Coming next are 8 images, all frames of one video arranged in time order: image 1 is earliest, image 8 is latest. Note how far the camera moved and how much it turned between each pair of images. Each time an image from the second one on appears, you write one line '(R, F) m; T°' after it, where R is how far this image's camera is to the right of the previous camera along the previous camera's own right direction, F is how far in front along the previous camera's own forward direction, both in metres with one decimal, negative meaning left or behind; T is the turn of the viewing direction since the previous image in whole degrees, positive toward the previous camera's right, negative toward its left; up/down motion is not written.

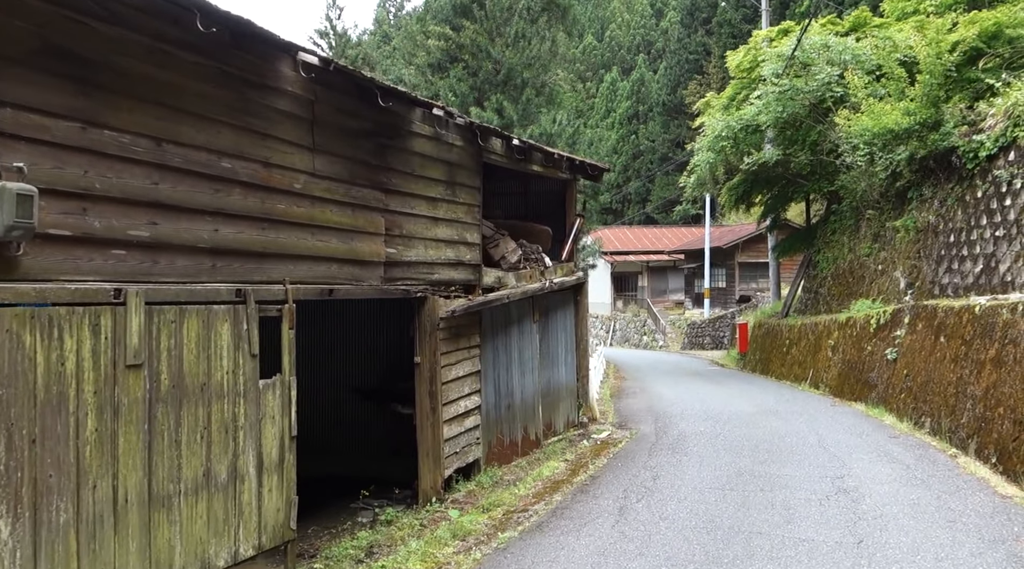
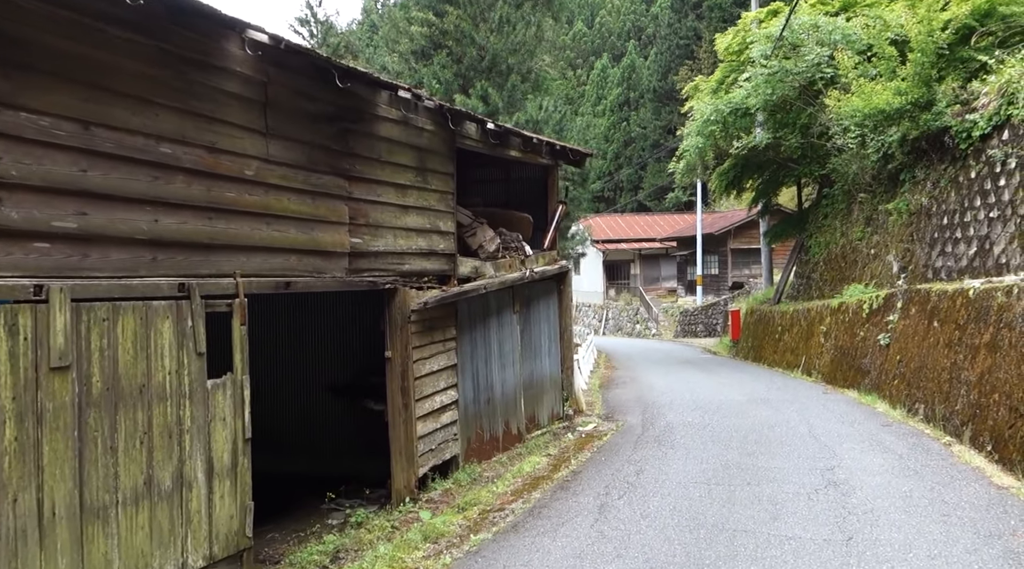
(+0.2, +0.4) m; 0°
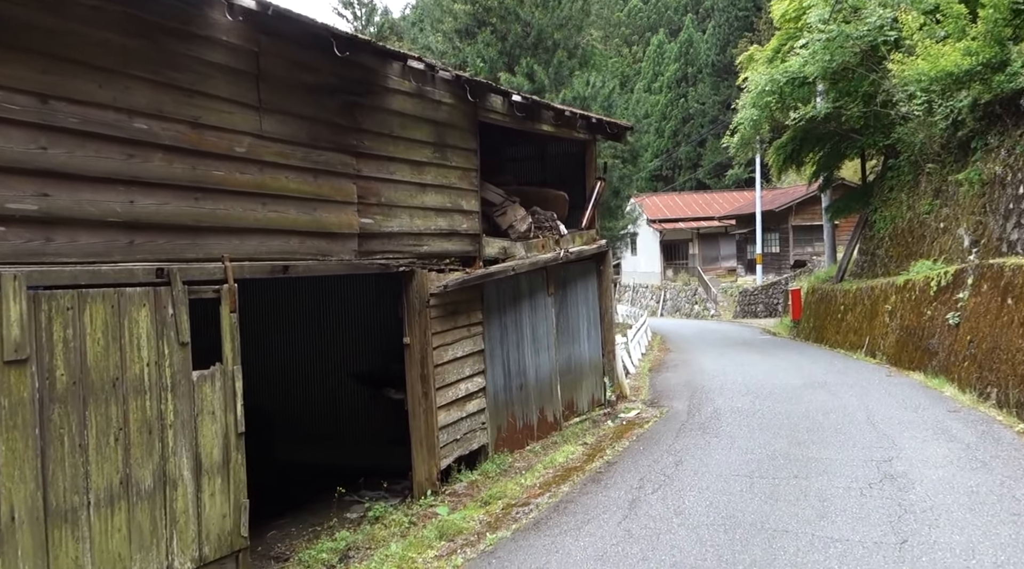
(+0.3, +0.5) m; -4°
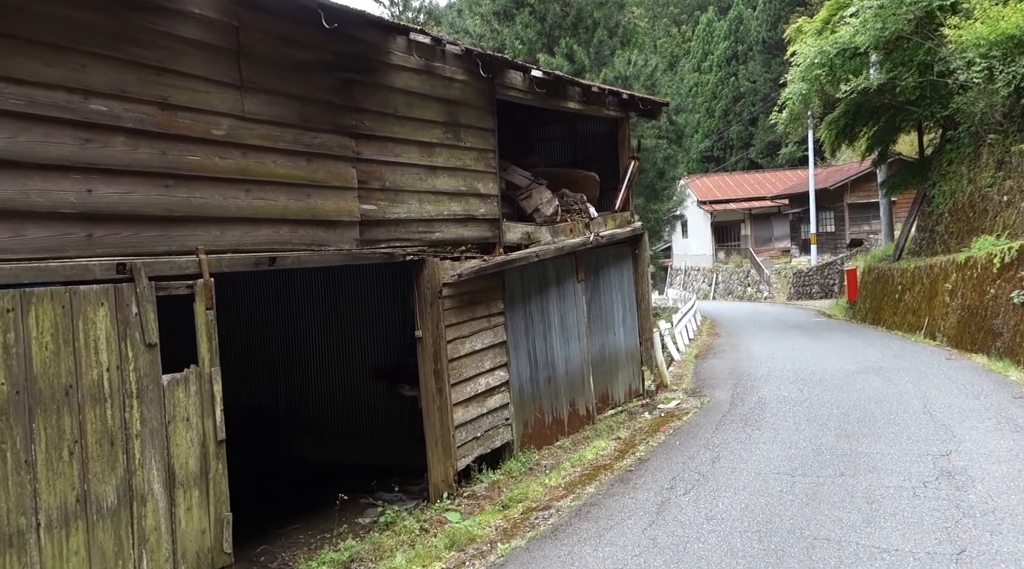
(+0.3, +0.6) m; -4°
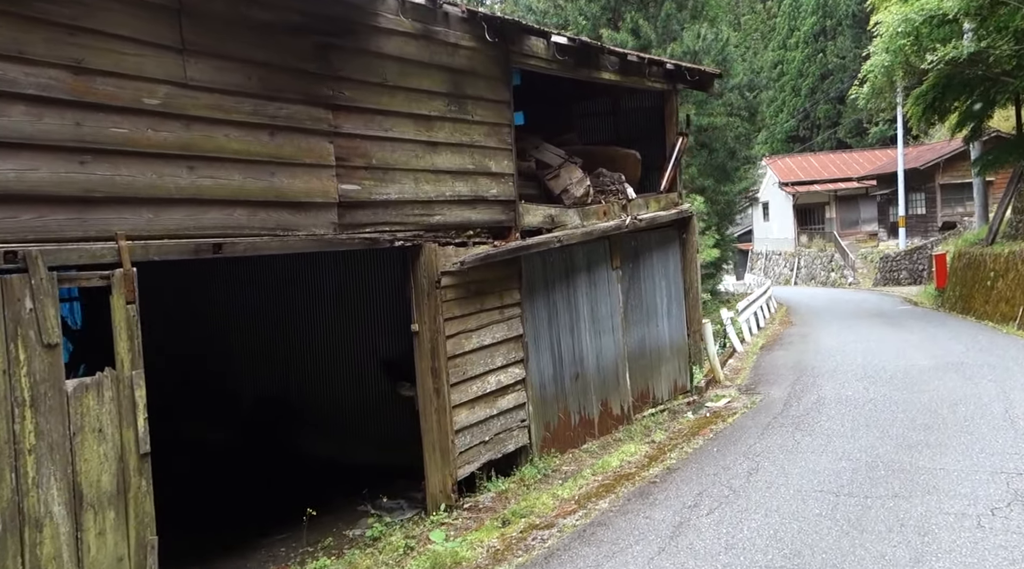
(+0.6, +0.8) m; -5°
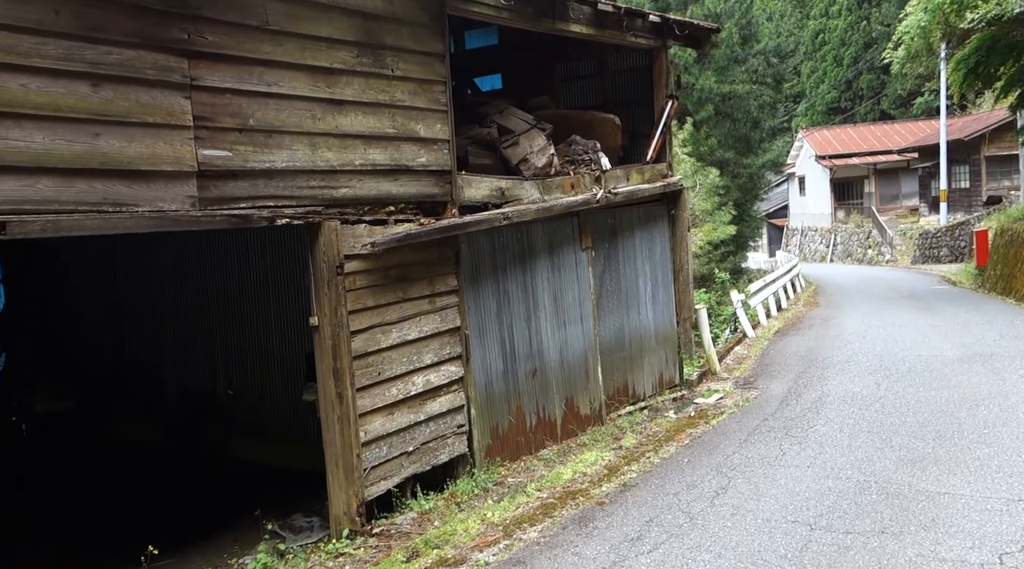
(+0.8, +1.1) m; -2°
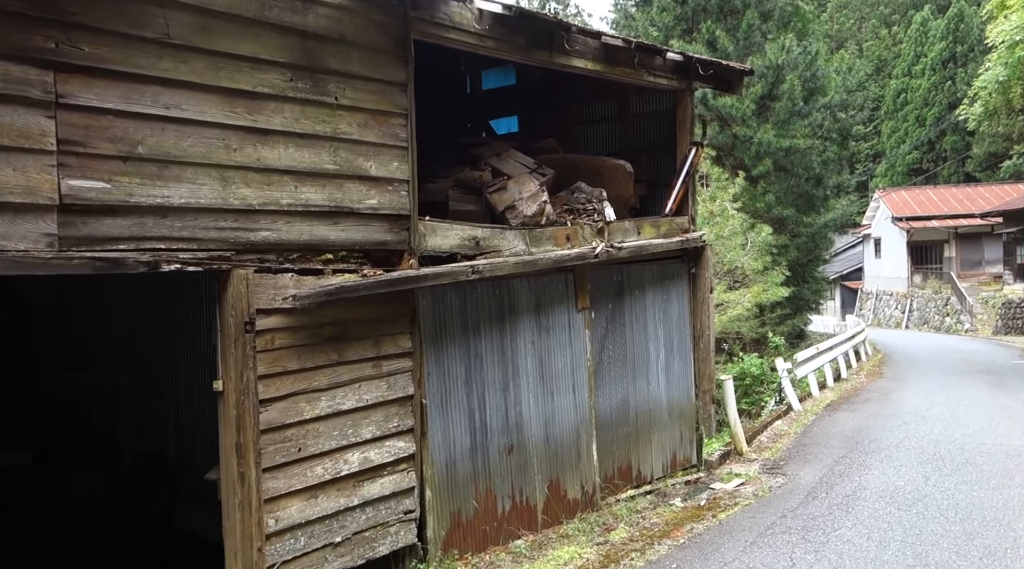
(+0.7, +1.0) m; -5°
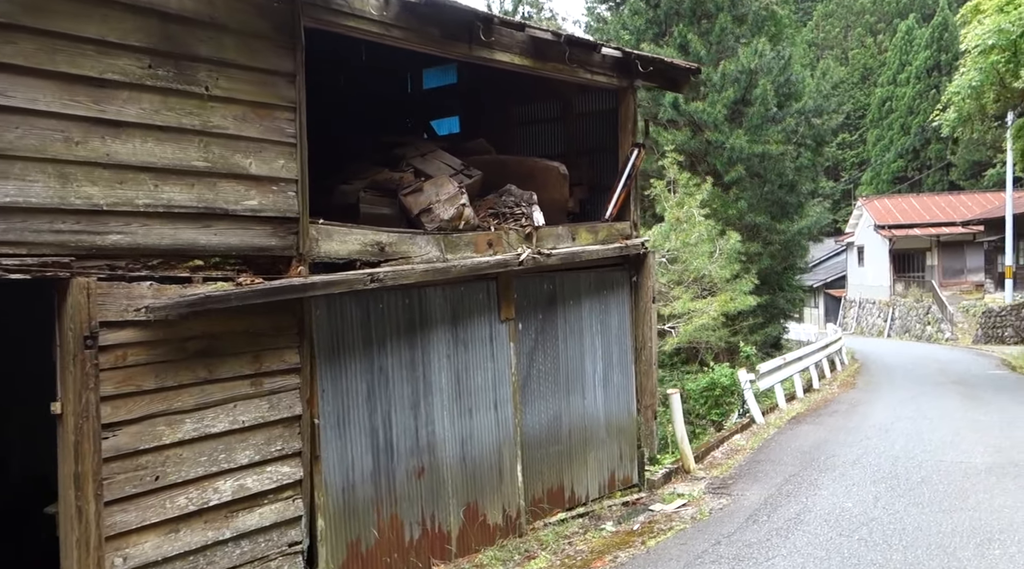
(+0.6, +0.5) m; +1°
